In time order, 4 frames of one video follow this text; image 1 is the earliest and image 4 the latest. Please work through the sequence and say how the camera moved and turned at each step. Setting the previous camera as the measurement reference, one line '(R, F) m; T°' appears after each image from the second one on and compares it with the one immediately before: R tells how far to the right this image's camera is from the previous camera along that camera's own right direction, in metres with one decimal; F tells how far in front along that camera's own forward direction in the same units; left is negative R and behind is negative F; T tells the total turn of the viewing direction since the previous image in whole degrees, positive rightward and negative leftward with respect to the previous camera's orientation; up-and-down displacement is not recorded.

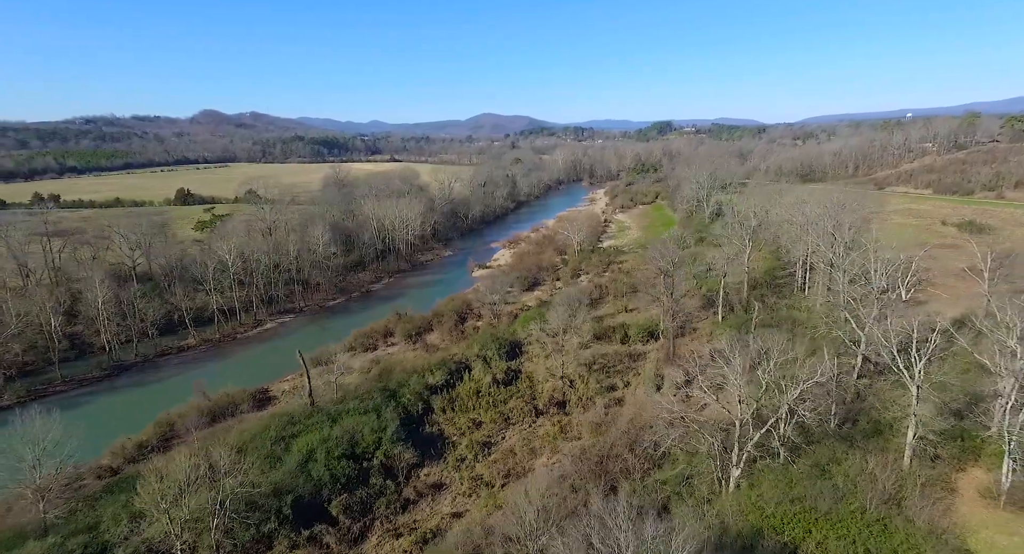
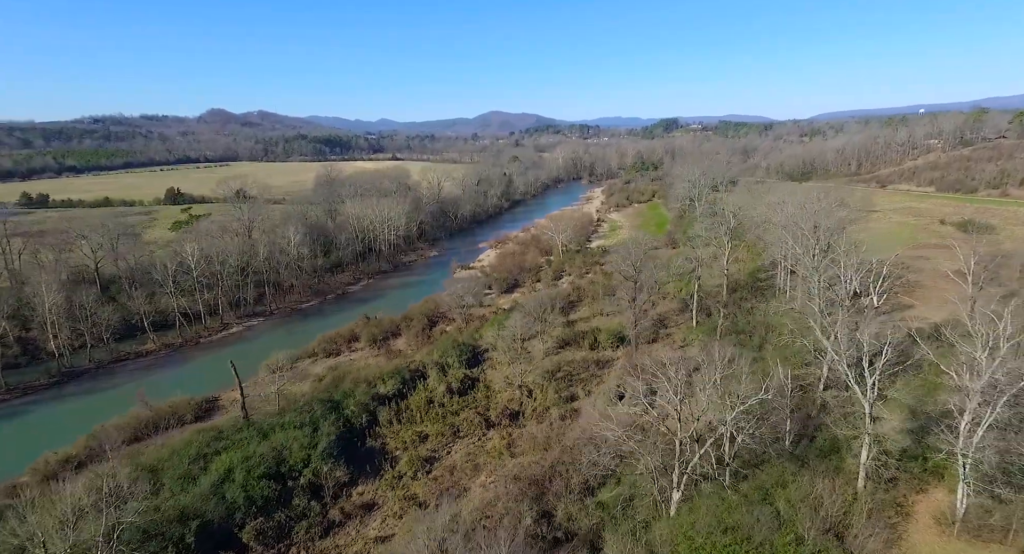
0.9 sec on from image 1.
(+2.3, +1.2) m; -1°
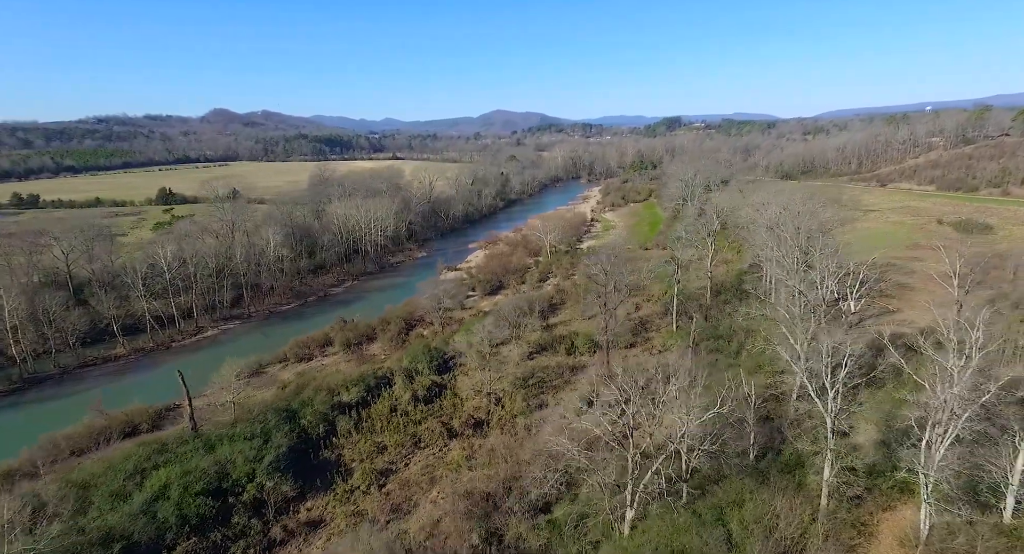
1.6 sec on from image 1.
(+1.6, +0.8) m; 0°
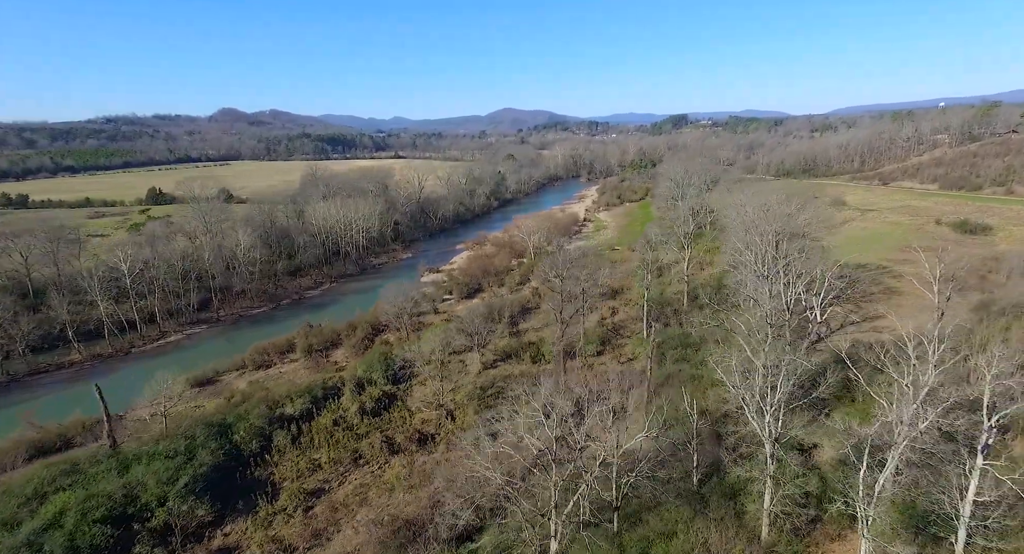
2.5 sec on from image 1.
(+2.3, +1.3) m; -1°
